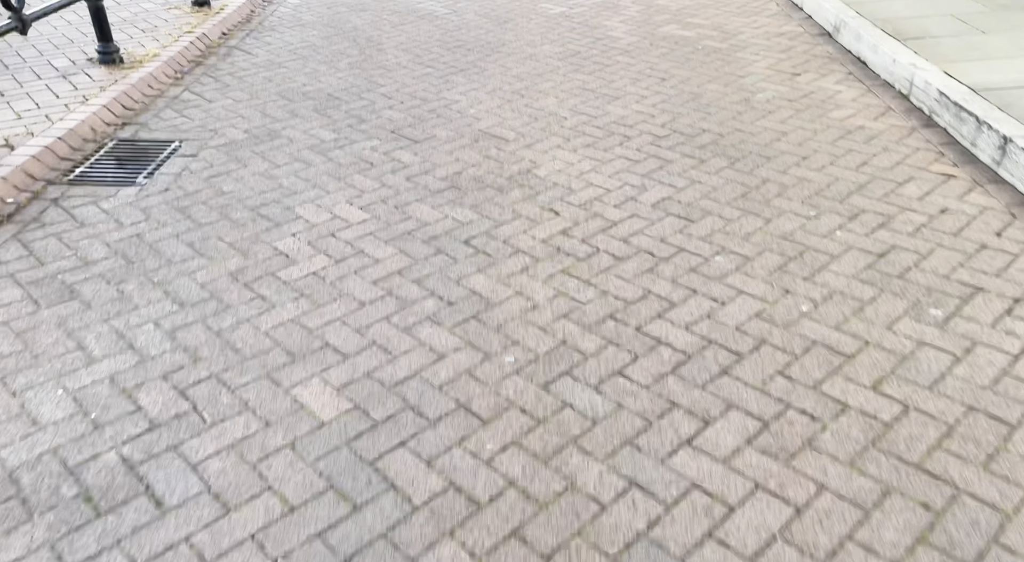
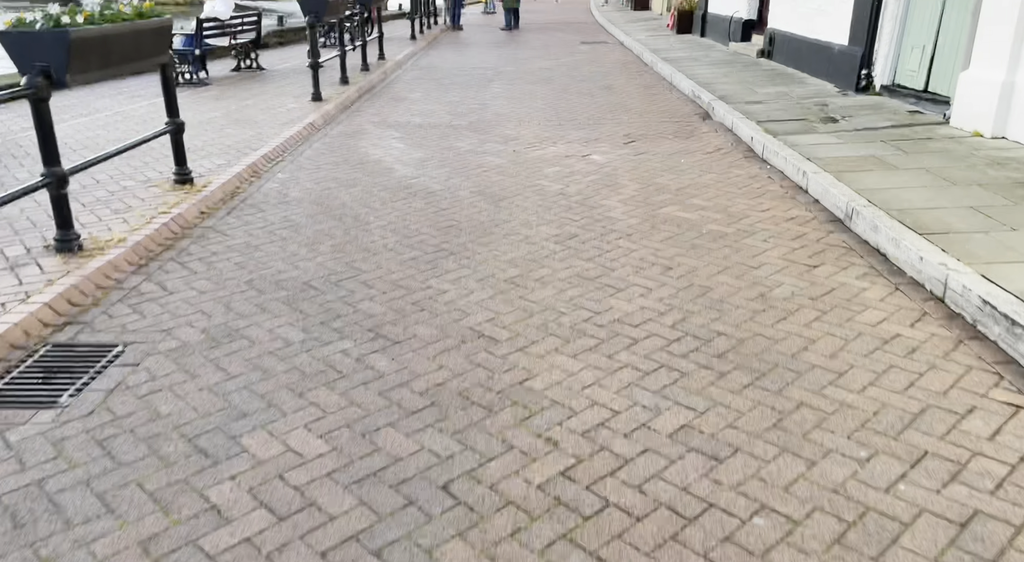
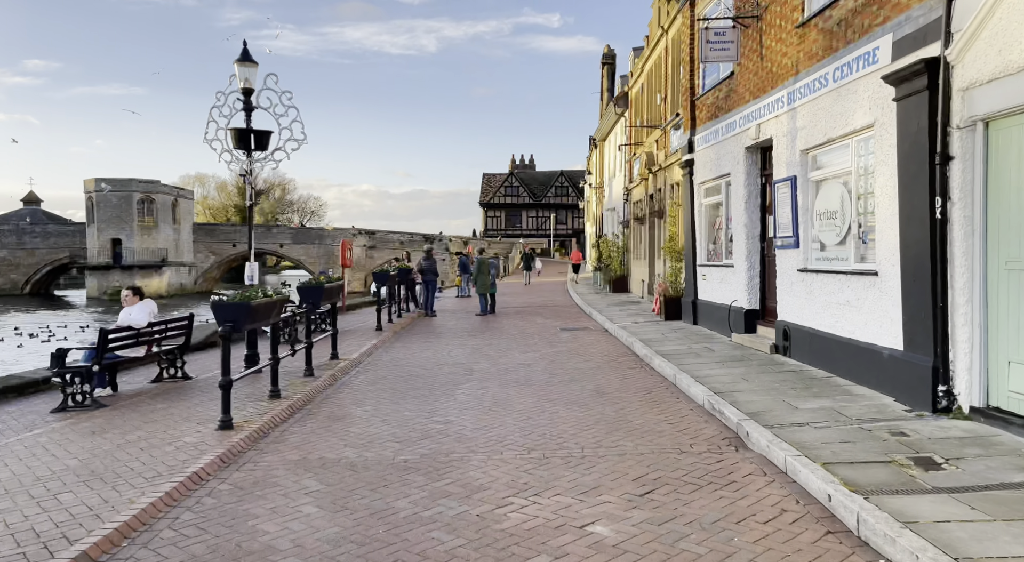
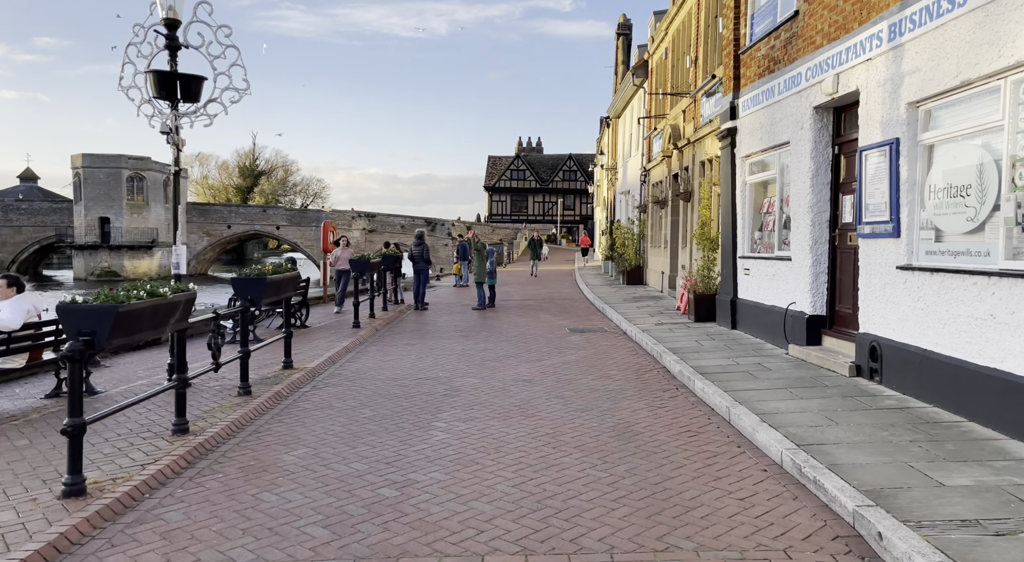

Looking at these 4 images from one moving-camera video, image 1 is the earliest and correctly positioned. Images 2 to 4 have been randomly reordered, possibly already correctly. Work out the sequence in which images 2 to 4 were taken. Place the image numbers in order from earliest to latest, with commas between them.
2, 3, 4
